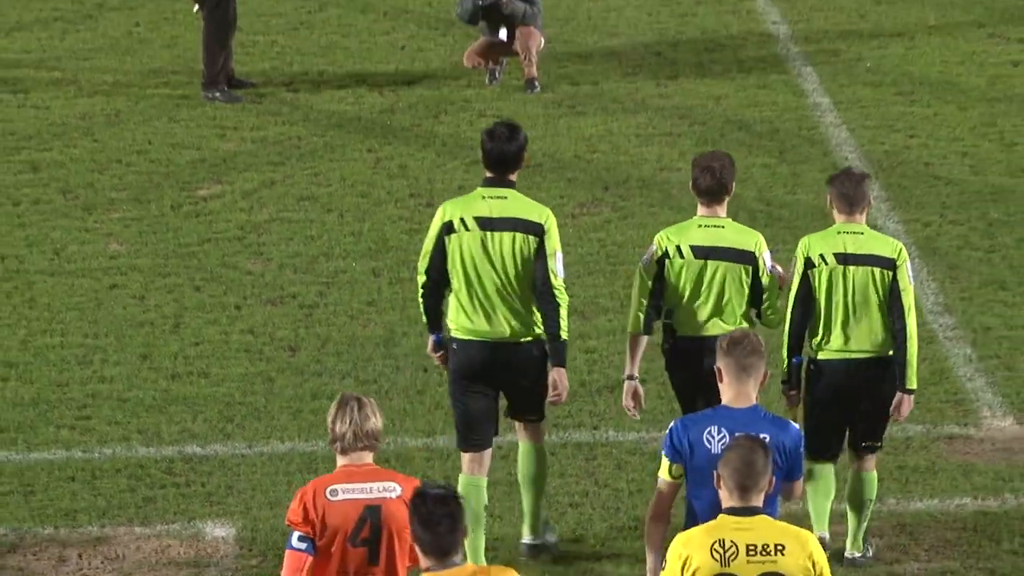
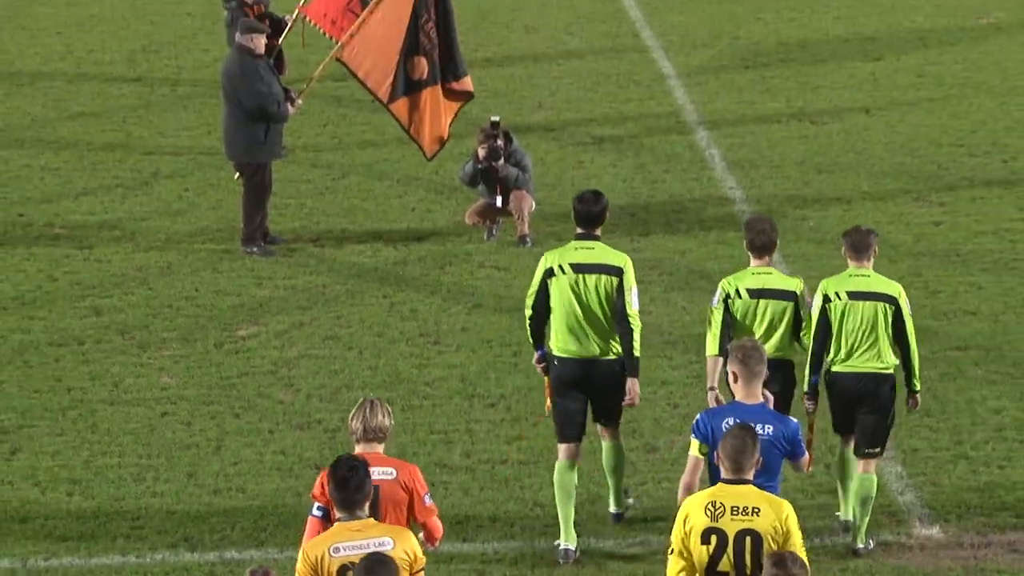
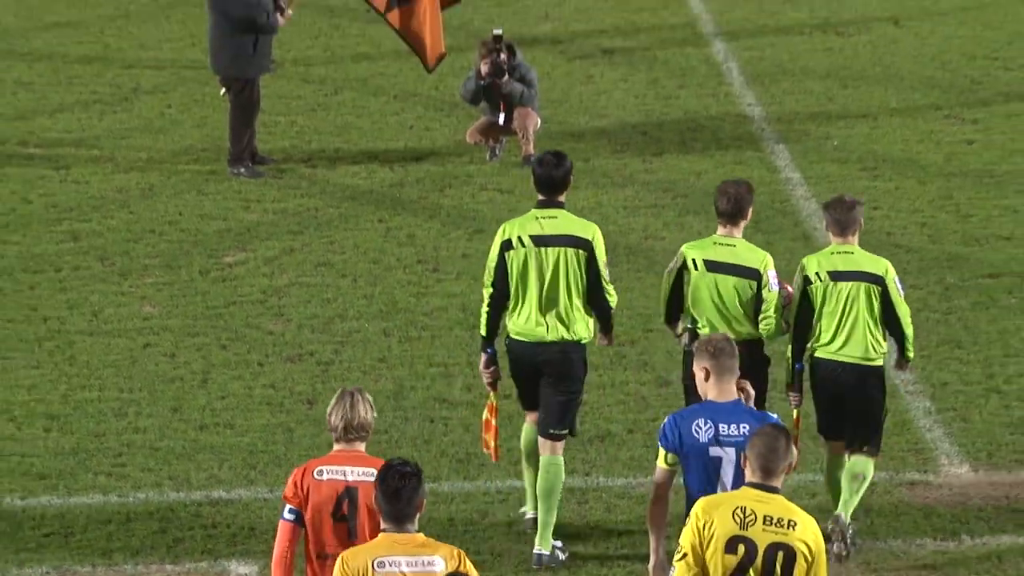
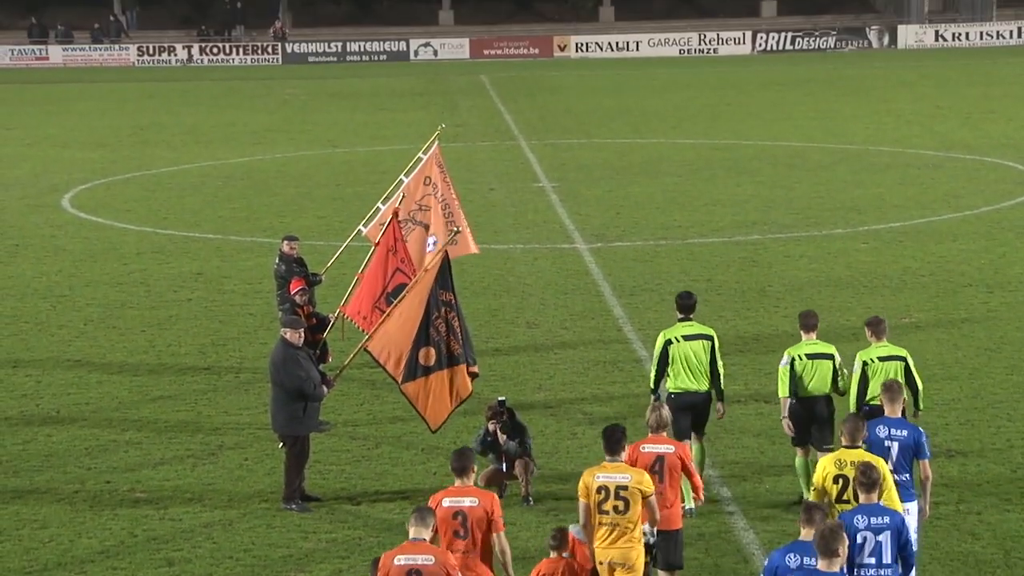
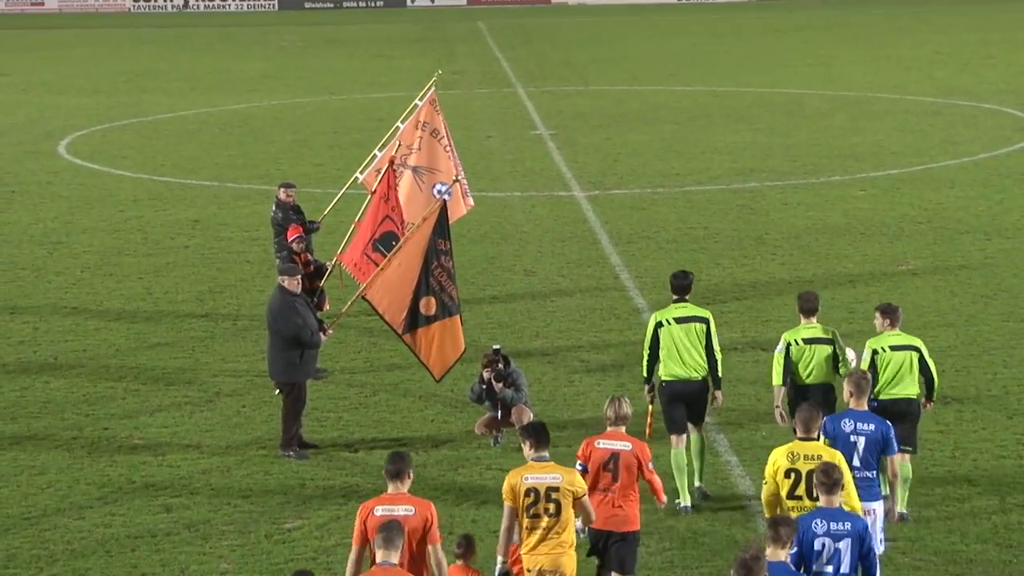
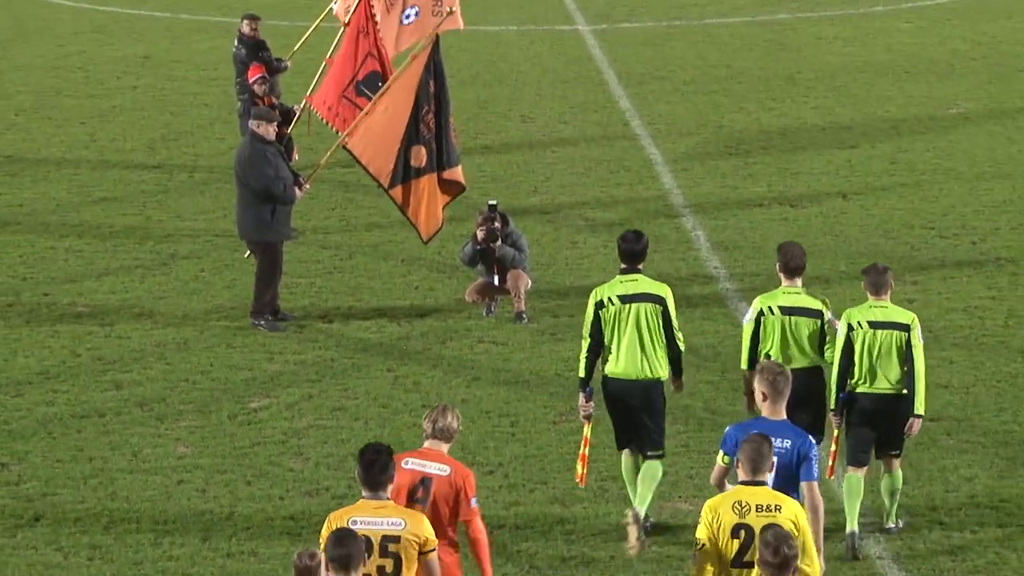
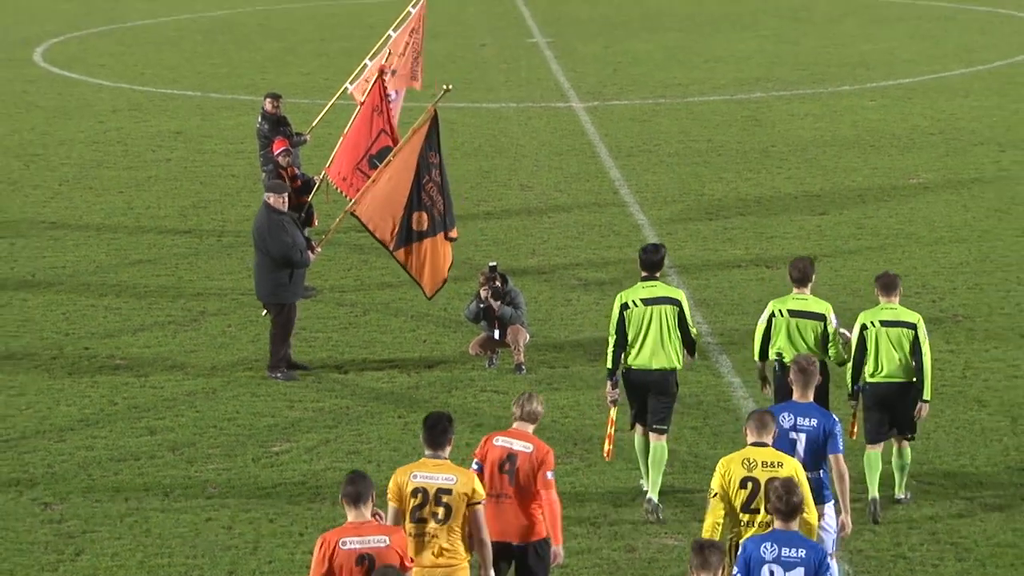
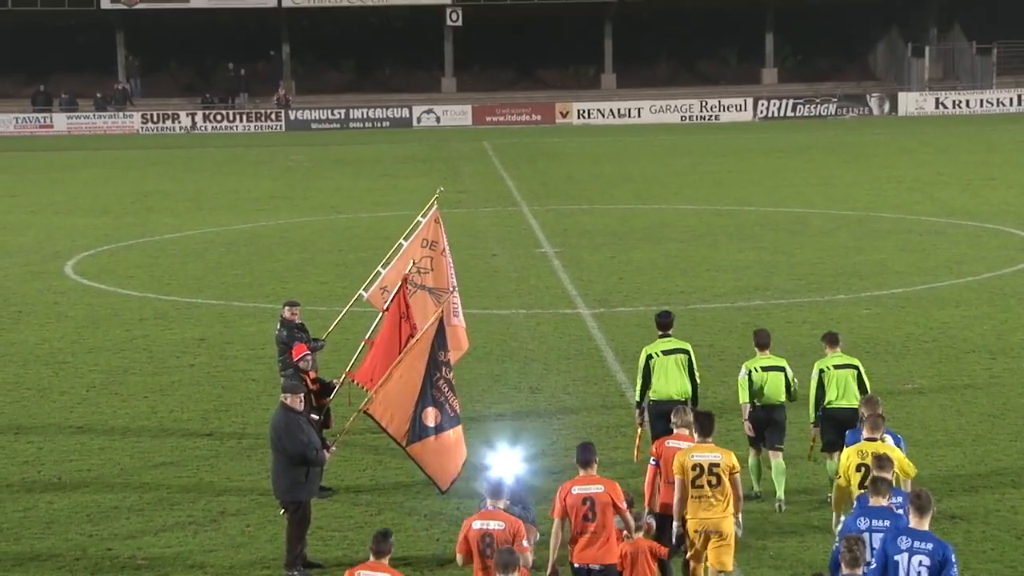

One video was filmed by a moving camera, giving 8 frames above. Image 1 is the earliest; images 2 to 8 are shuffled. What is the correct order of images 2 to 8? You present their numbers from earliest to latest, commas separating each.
3, 2, 6, 7, 5, 4, 8
